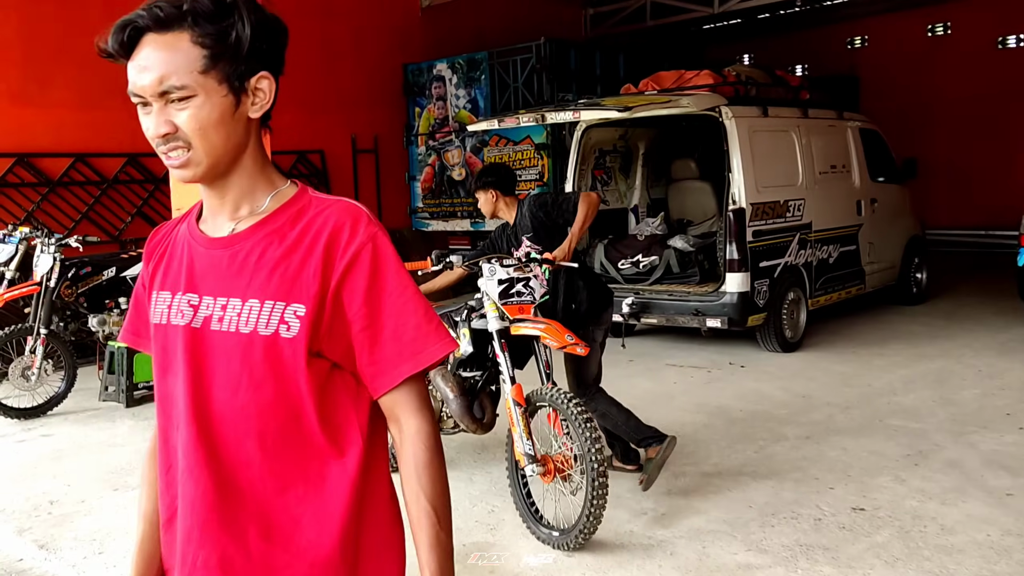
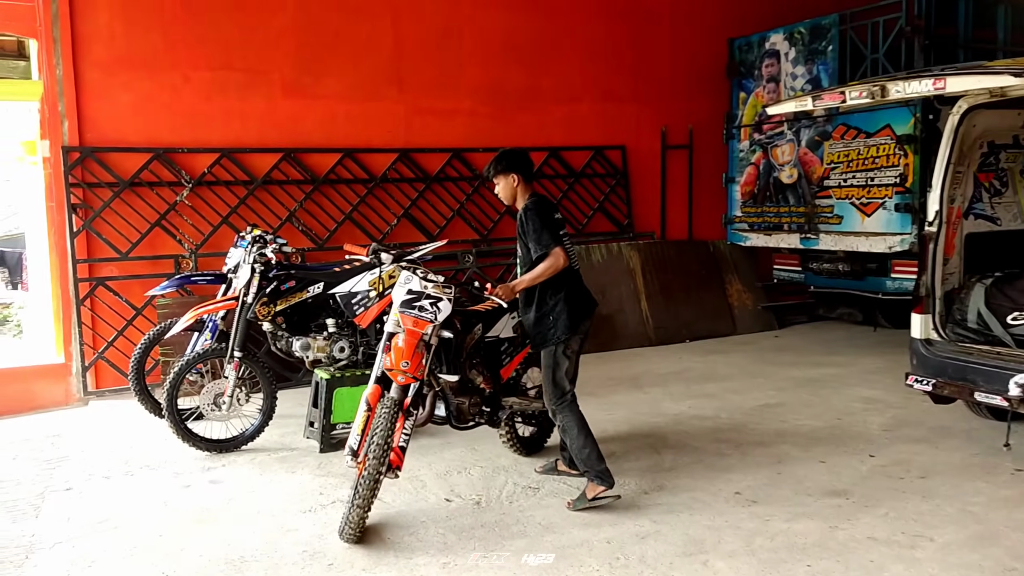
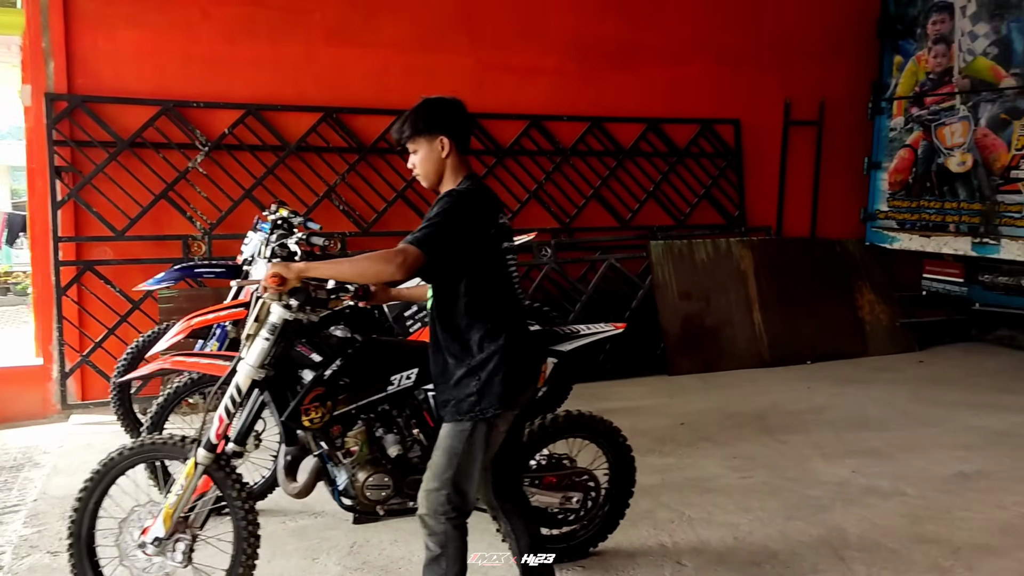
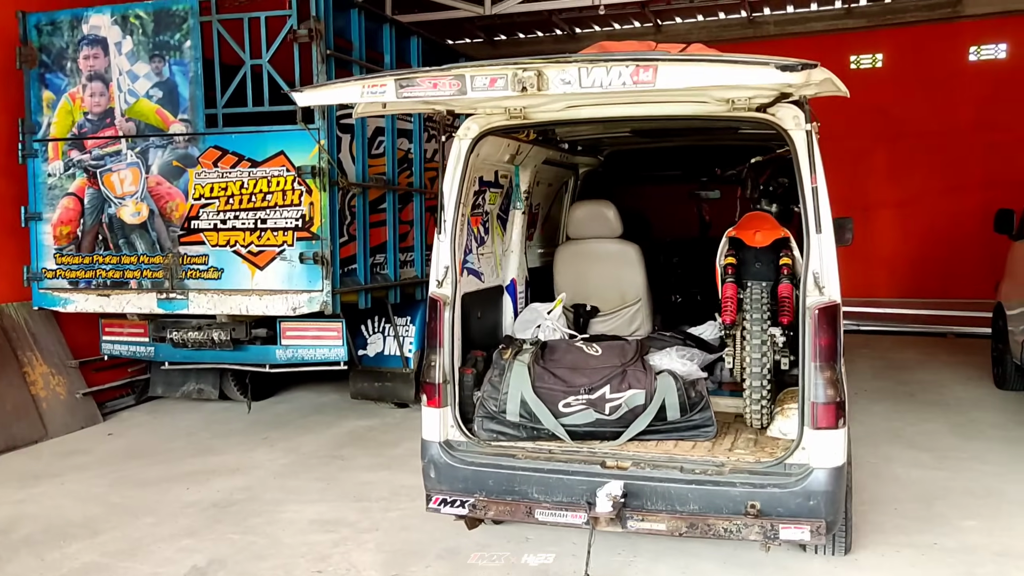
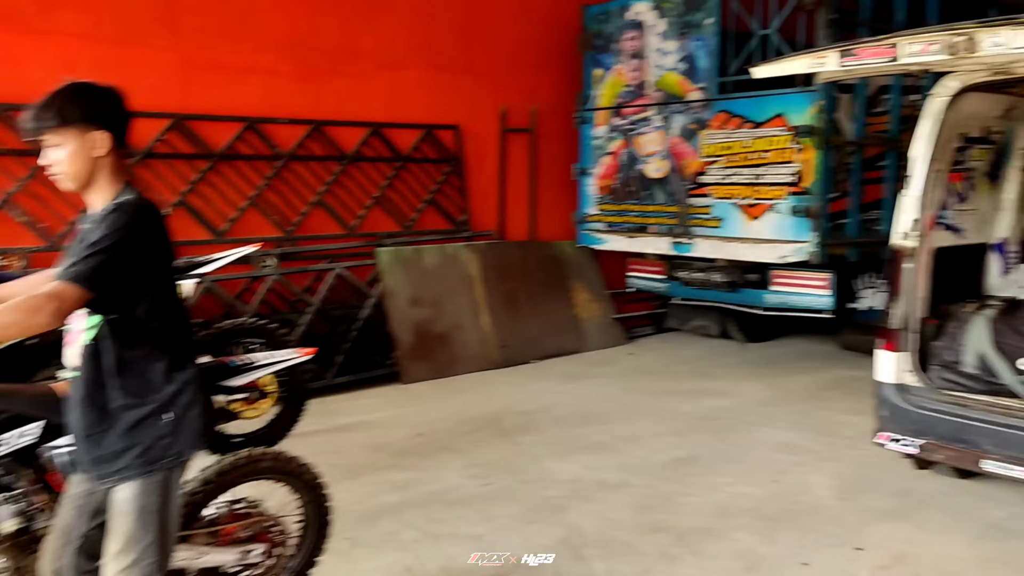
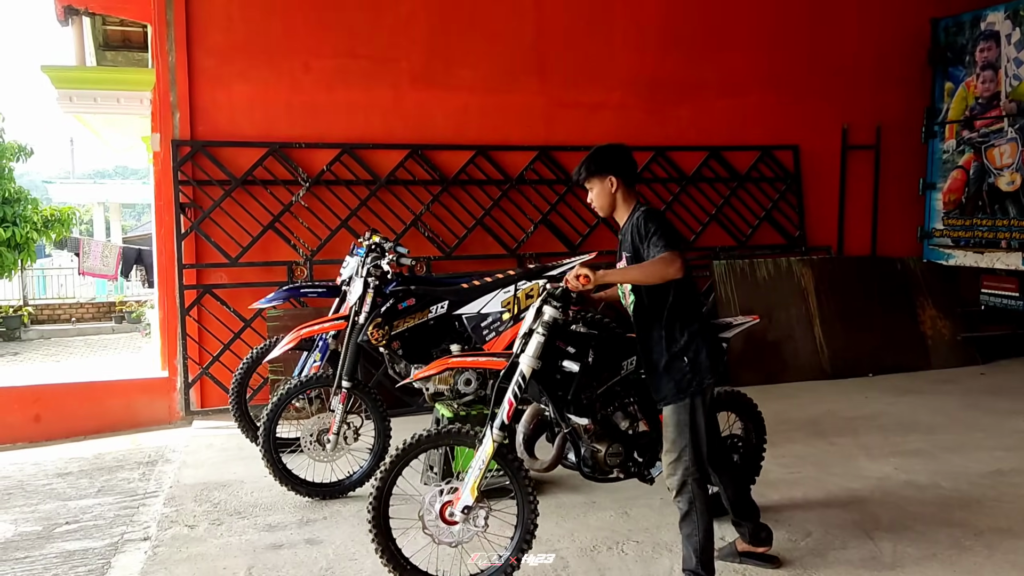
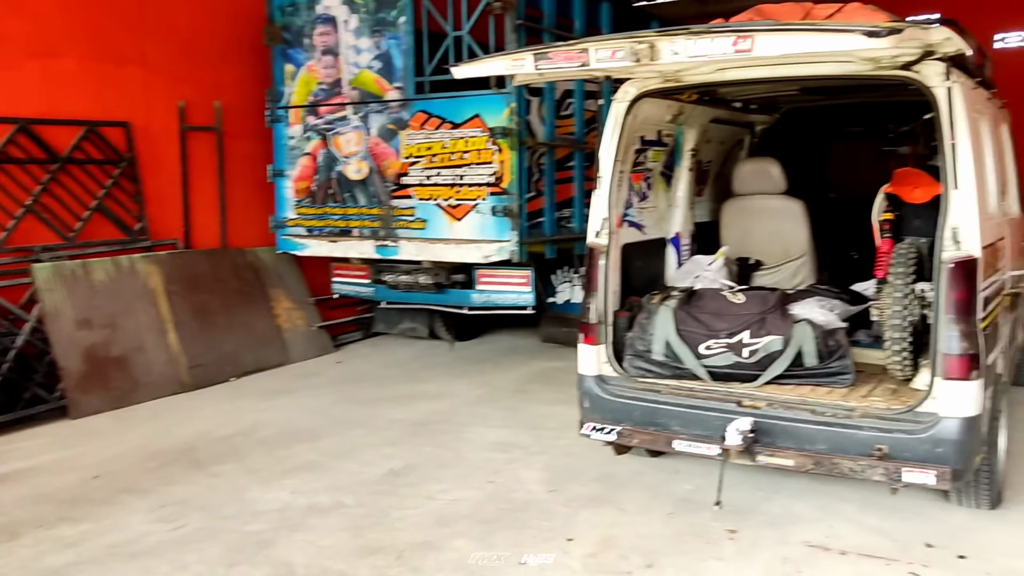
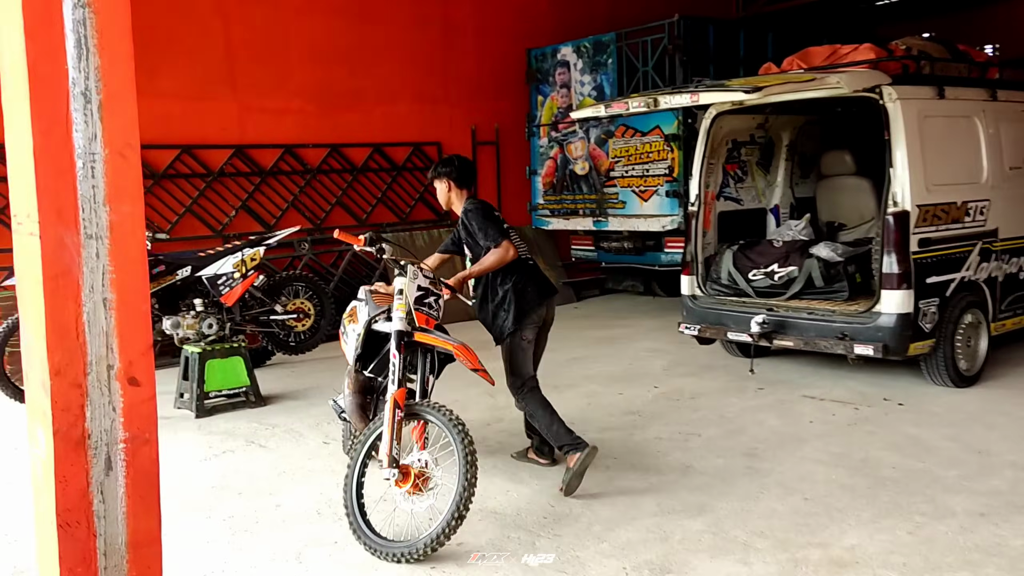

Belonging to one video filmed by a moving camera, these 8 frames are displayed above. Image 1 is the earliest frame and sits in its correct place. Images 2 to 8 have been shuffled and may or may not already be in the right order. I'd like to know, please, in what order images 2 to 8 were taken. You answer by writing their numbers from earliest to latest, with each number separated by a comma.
8, 2, 6, 3, 5, 7, 4
